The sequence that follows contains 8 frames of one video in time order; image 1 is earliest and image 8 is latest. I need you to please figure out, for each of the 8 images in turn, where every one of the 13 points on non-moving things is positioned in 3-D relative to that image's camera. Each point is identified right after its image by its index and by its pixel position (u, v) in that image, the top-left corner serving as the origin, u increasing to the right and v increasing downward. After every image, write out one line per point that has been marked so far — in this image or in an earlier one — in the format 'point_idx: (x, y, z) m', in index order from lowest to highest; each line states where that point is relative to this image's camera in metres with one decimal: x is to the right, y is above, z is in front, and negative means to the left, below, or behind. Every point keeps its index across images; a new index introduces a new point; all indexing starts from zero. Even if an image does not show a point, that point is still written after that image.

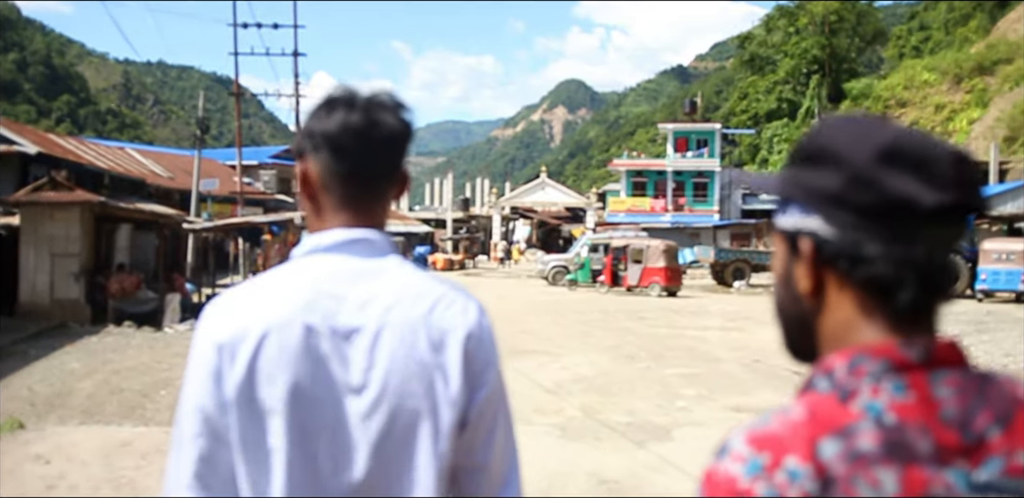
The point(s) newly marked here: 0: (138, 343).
0: (-4.4, -1.1, +10.9) m
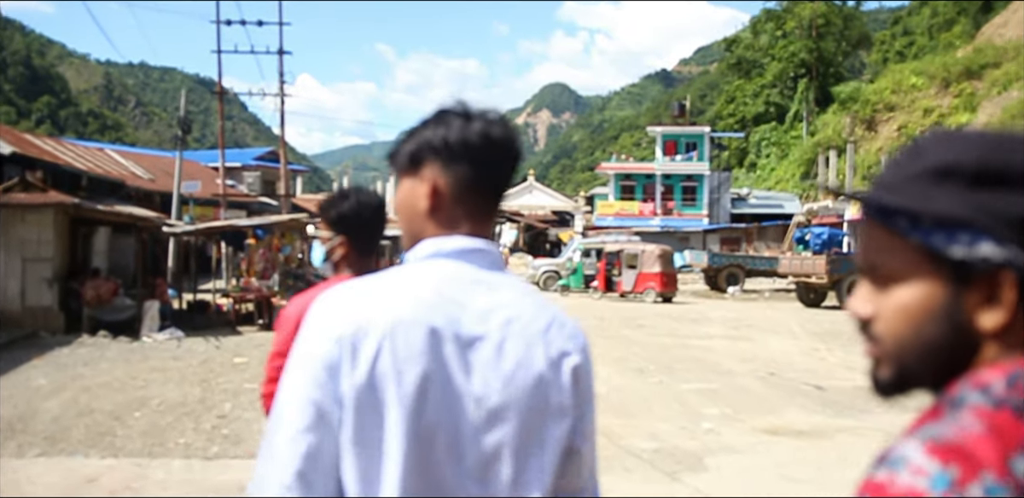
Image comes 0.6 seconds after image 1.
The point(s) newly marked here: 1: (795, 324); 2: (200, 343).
0: (-4.4, -1.2, +10.2) m
1: (+5.4, -1.4, +17.3) m
2: (-4.3, -1.3, +12.8) m
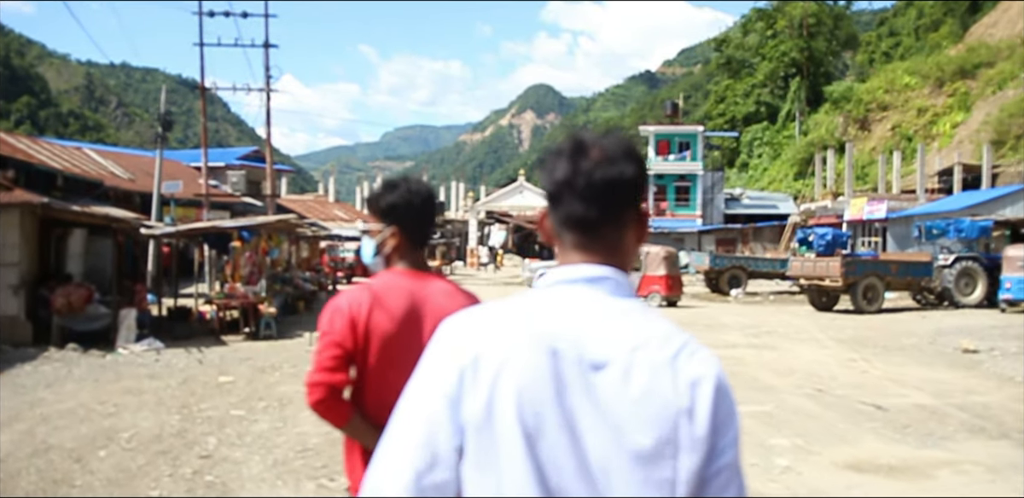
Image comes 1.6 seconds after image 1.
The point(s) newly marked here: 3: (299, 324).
0: (-4.2, -1.2, +9.0) m
1: (+5.4, -1.4, +16.3) m
2: (-4.2, -1.4, +11.7) m
3: (-3.8, -1.4, +16.5) m
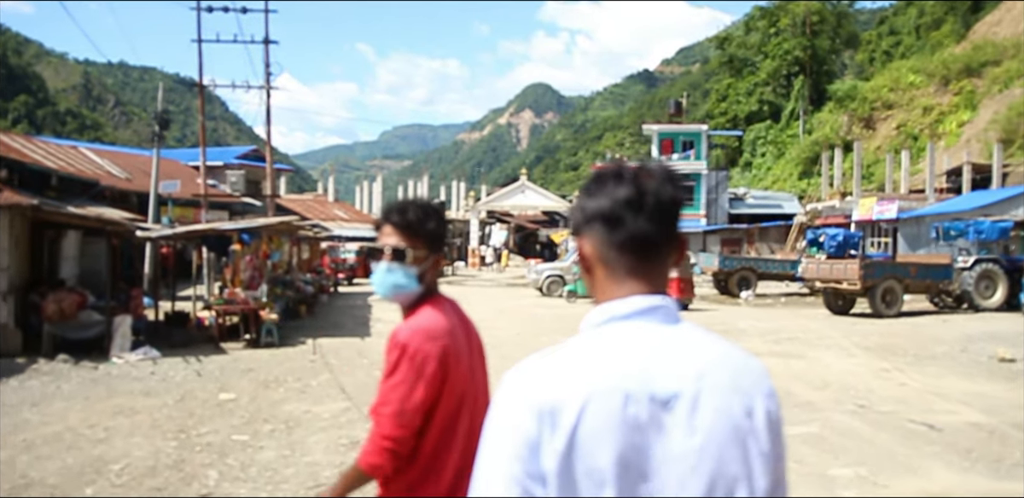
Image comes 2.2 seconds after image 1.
0: (-4.0, -1.3, +8.4) m
1: (+5.6, -1.5, +15.7) m
2: (-4.0, -1.4, +11.1) m
3: (-3.6, -1.4, +15.8) m
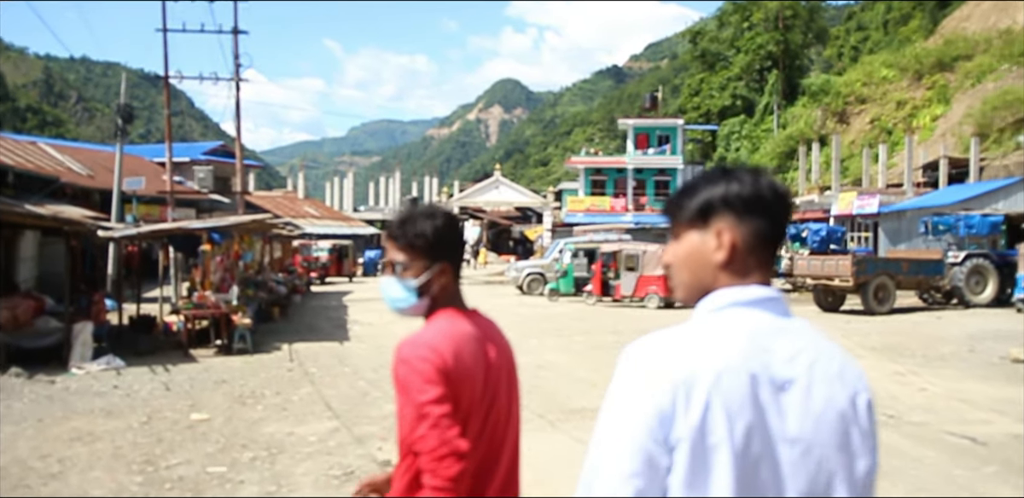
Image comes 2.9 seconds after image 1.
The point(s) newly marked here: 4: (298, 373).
0: (-4.0, -1.3, +7.5) m
1: (+5.4, -1.4, +15.2) m
2: (-4.0, -1.4, +10.2) m
3: (-3.9, -1.4, +15.0) m
4: (-2.4, -1.4, +10.5) m
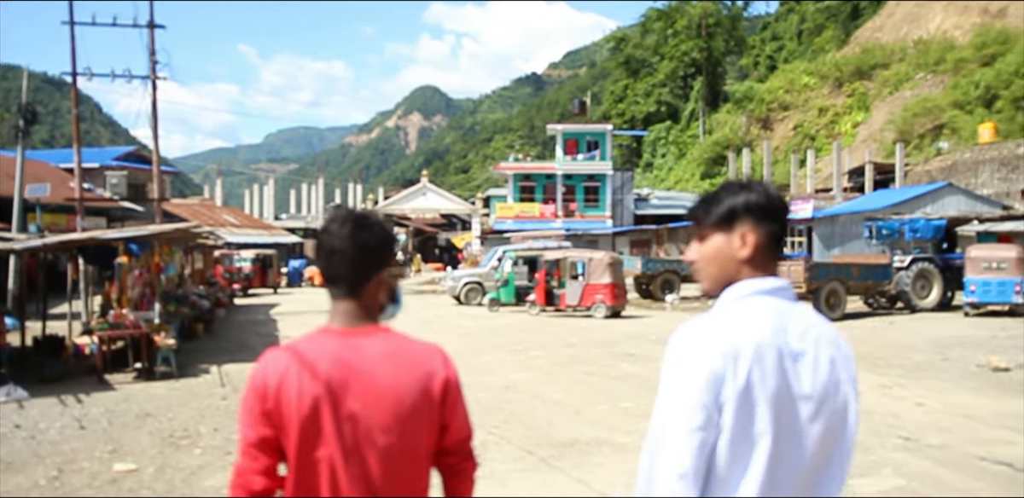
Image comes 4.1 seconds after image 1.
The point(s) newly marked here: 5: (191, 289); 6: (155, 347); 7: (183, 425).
0: (-4.1, -1.4, +6.1) m
1: (+4.6, -1.5, +14.6) m
2: (-4.4, -1.6, +8.8) m
3: (-4.6, -1.6, +13.6) m
4: (-2.8, -1.6, +9.3) m
5: (-6.5, -0.8, +18.5) m
6: (-4.6, -1.3, +11.8) m
7: (-2.8, -1.5, +7.8) m
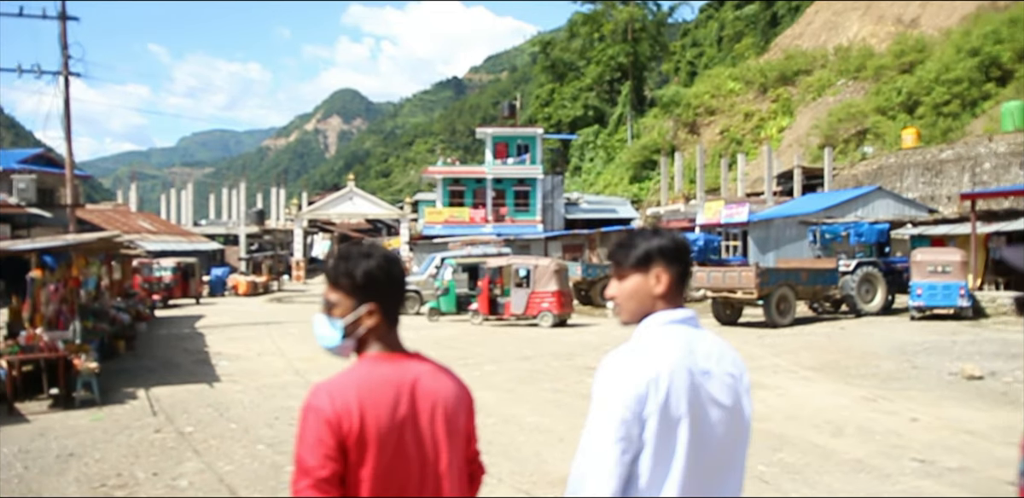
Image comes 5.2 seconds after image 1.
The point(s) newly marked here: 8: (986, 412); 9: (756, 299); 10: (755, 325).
0: (-4.1, -1.5, +5.0) m
1: (+3.9, -1.6, +14.1) m
2: (-4.6, -1.7, +7.6) m
3: (-5.2, -1.7, +12.4) m
4: (-3.1, -1.7, +8.2) m
5: (-7.5, -1.0, +17.1) m
6: (-5.1, -1.4, +10.6) m
7: (-2.9, -1.6, +6.7) m
8: (+4.7, -1.6, +9.1) m
9: (+4.9, -1.0, +18.5) m
10: (+5.2, -1.6, +19.4) m
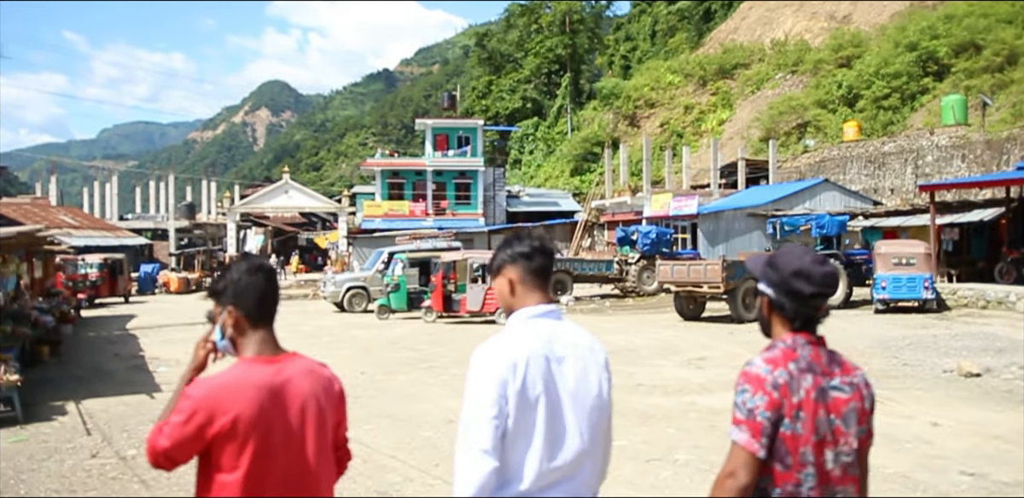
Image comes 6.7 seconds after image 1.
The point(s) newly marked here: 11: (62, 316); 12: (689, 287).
0: (-3.9, -1.5, +3.8) m
1: (+3.4, -1.5, +13.5) m
2: (-4.6, -1.7, +6.4) m
3: (-5.6, -1.7, +11.1) m
4: (-3.1, -1.6, +7.1) m
5: (-8.2, -0.9, +15.6) m
6: (-5.3, -1.4, +9.3) m
7: (-2.9, -1.6, +5.6) m
8: (+4.6, -1.6, +8.5) m
9: (+4.1, -0.9, +18.0) m
10: (+4.3, -1.5, +18.9) m
11: (-9.1, -1.3, +18.5) m
12: (+3.6, -0.8, +18.3) m
